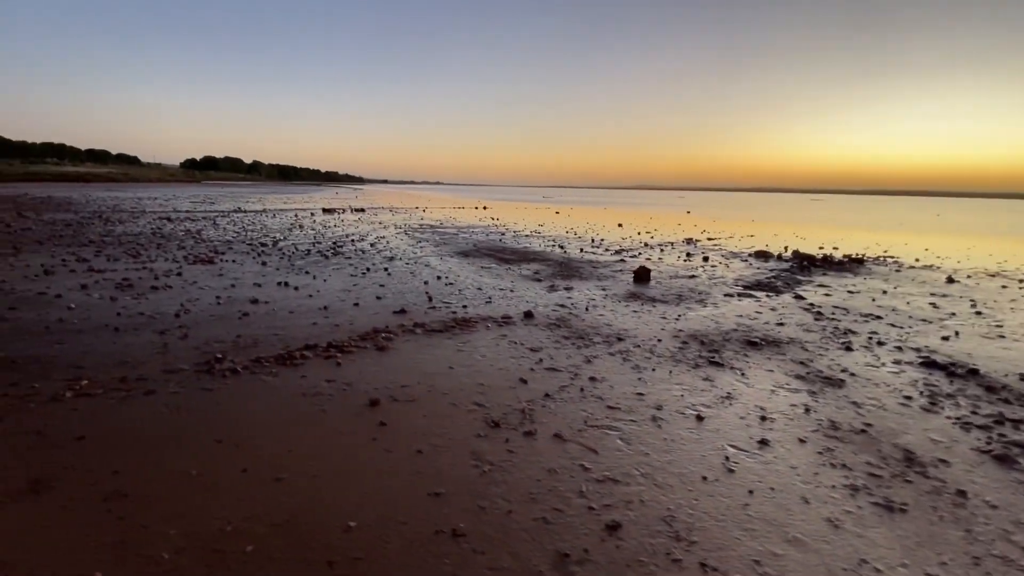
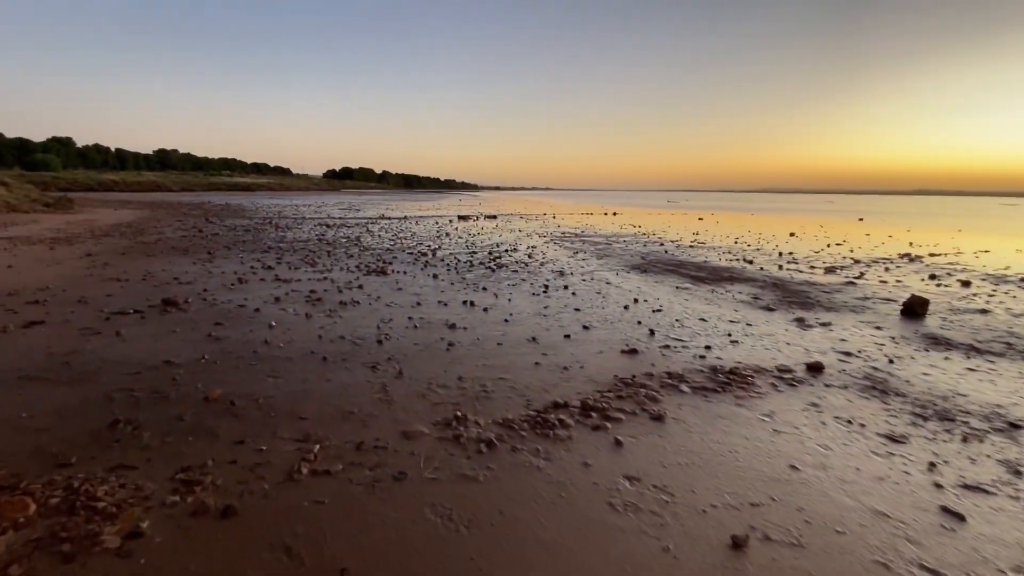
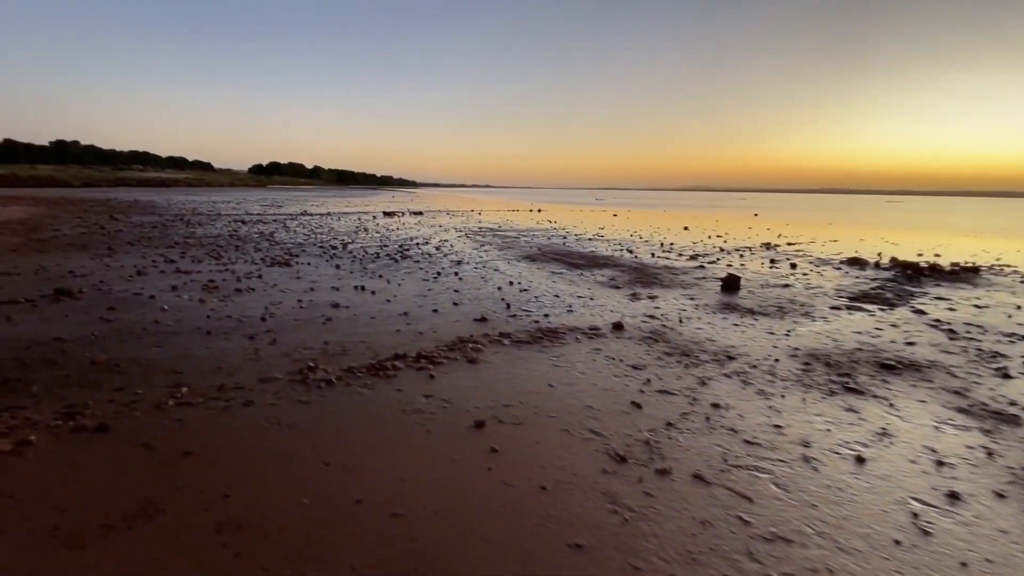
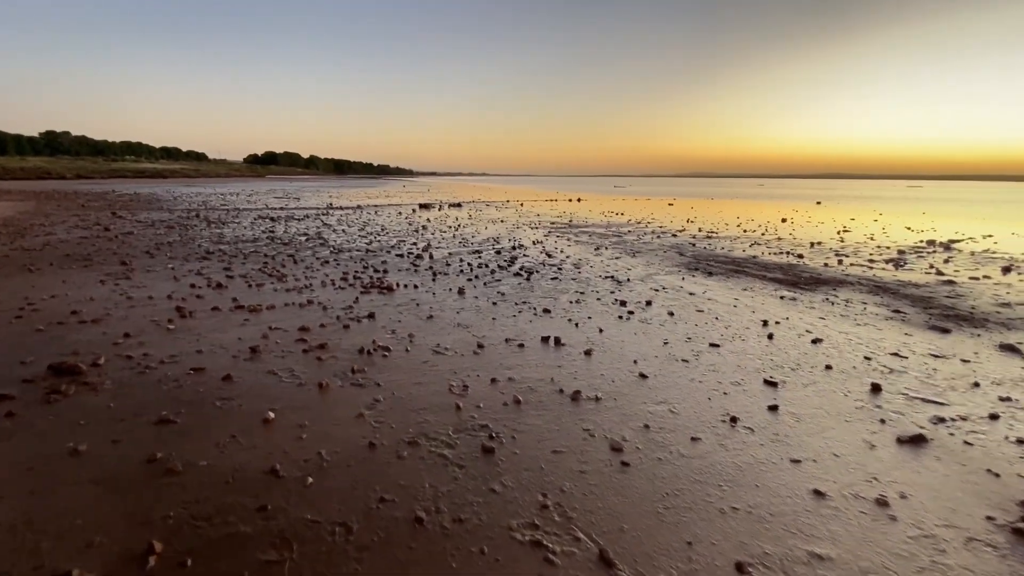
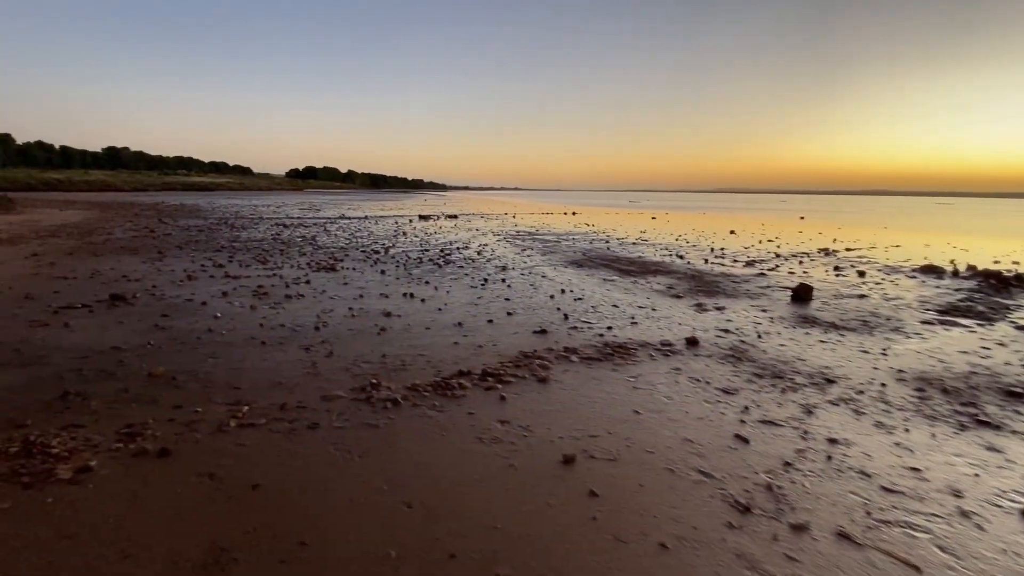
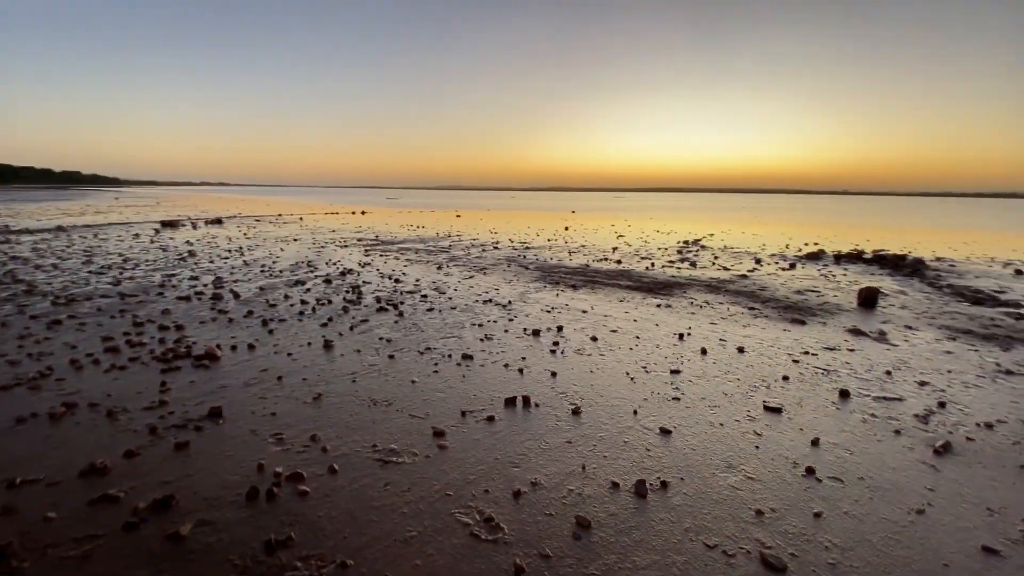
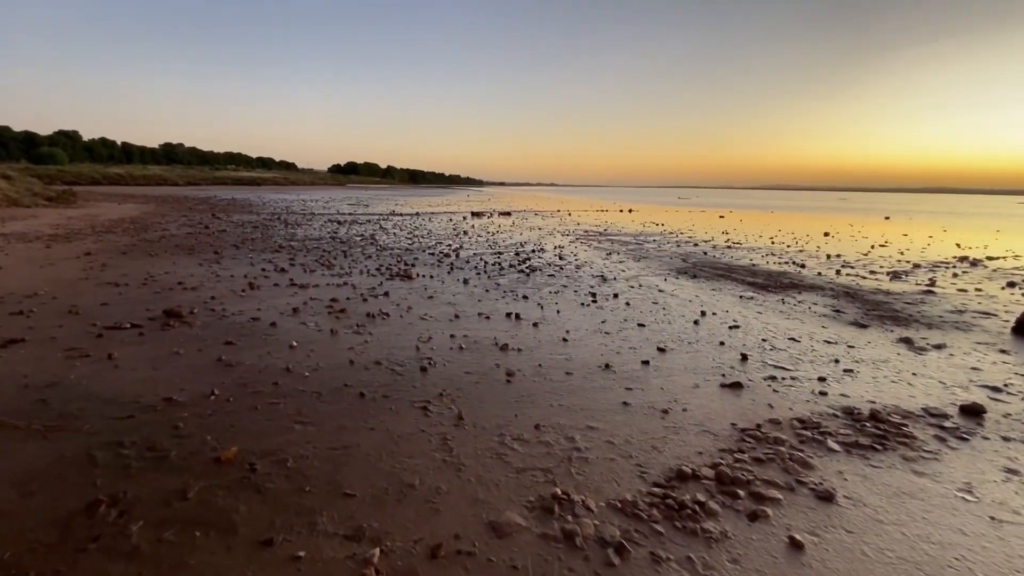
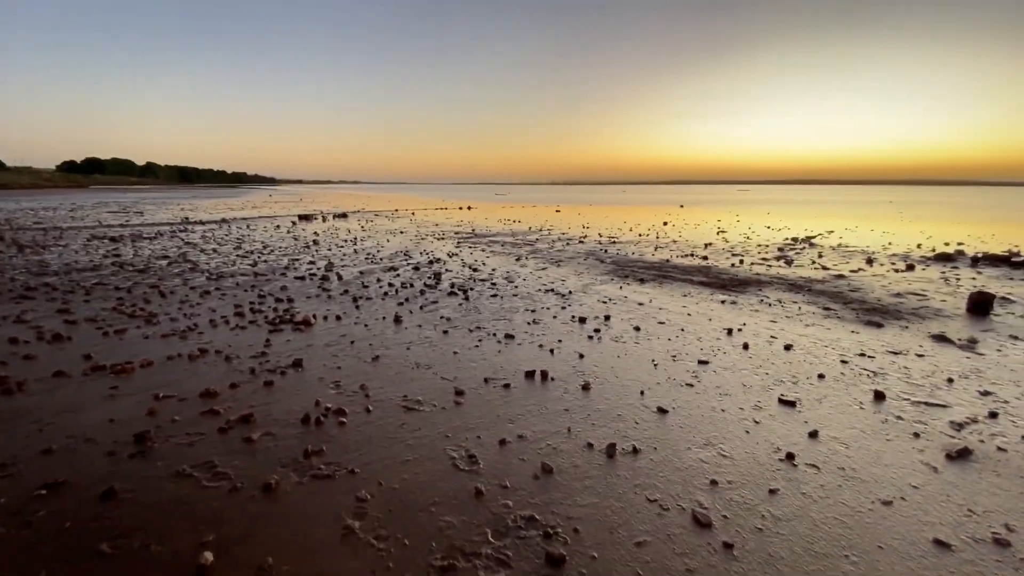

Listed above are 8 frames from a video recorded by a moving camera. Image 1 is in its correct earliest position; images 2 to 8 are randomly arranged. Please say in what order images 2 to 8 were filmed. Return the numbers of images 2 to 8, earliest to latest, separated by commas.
3, 5, 2, 7, 4, 8, 6
